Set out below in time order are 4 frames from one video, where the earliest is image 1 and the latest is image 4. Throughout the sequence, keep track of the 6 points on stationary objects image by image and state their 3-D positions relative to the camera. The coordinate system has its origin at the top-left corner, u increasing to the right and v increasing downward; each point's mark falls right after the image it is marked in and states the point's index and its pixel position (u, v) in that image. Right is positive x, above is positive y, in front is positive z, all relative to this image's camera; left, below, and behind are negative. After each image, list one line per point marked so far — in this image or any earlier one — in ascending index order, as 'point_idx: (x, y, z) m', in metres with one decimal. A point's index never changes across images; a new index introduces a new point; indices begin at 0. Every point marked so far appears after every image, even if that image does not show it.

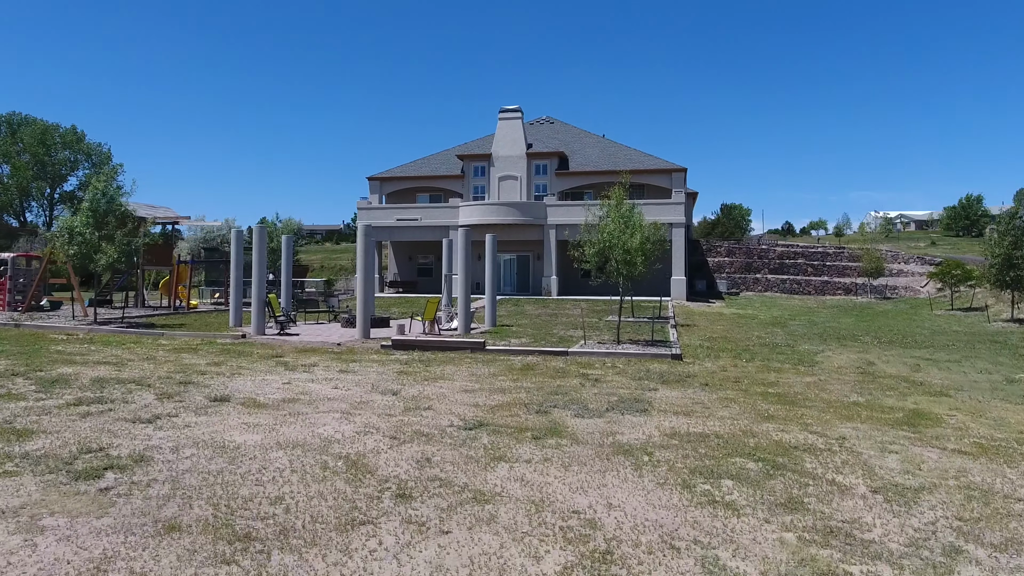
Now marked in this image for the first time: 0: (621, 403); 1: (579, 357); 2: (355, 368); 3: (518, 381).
0: (+1.3, -1.4, +8.2) m
1: (+1.2, -1.2, +12.3) m
2: (-2.5, -1.3, +11.0) m
3: (+0.1, -1.3, +9.8) m
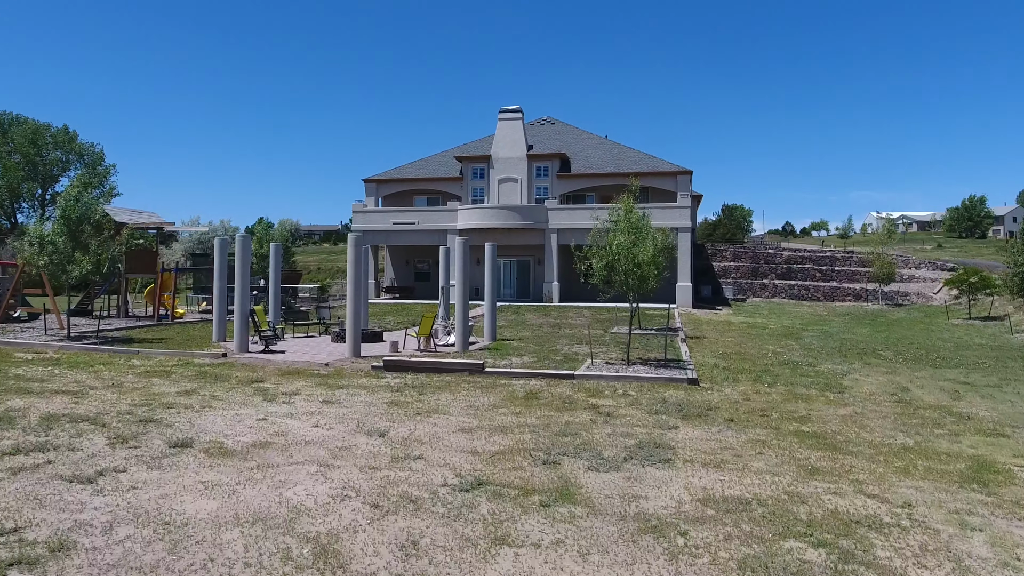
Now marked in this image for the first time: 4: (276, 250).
0: (+1.3, -1.7, +7.2) m
1: (+1.2, -1.5, +11.3) m
2: (-2.5, -1.6, +10.0) m
3: (+0.1, -1.6, +8.8) m
4: (-6.6, +1.0, +19.1) m
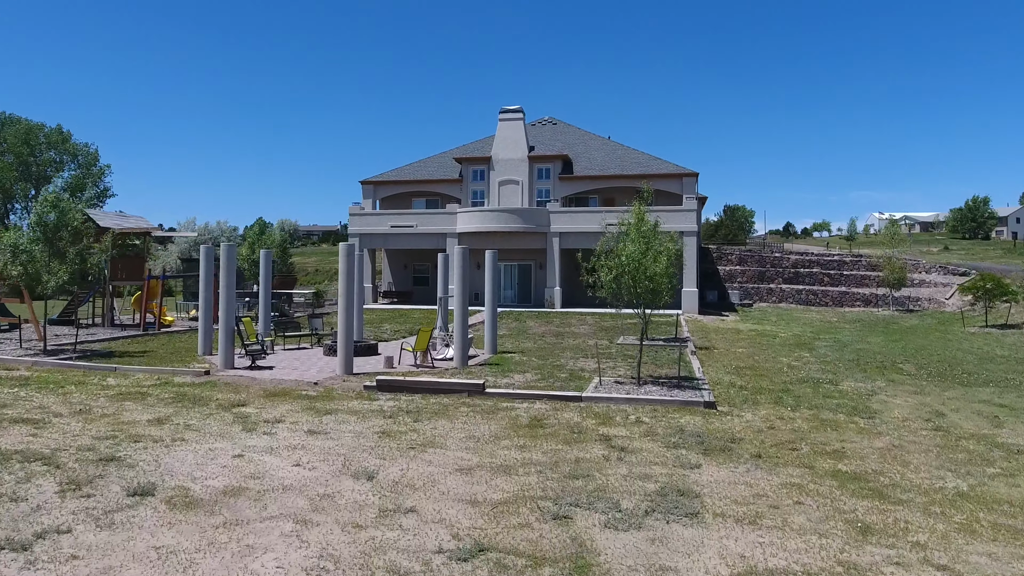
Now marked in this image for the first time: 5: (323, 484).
0: (+1.4, -1.9, +6.4) m
1: (+1.3, -1.8, +10.4) m
2: (-2.5, -1.8, +9.2) m
3: (+0.1, -1.9, +8.0) m
4: (-6.5, +0.8, +18.3) m
5: (-1.8, -1.9, +6.7) m
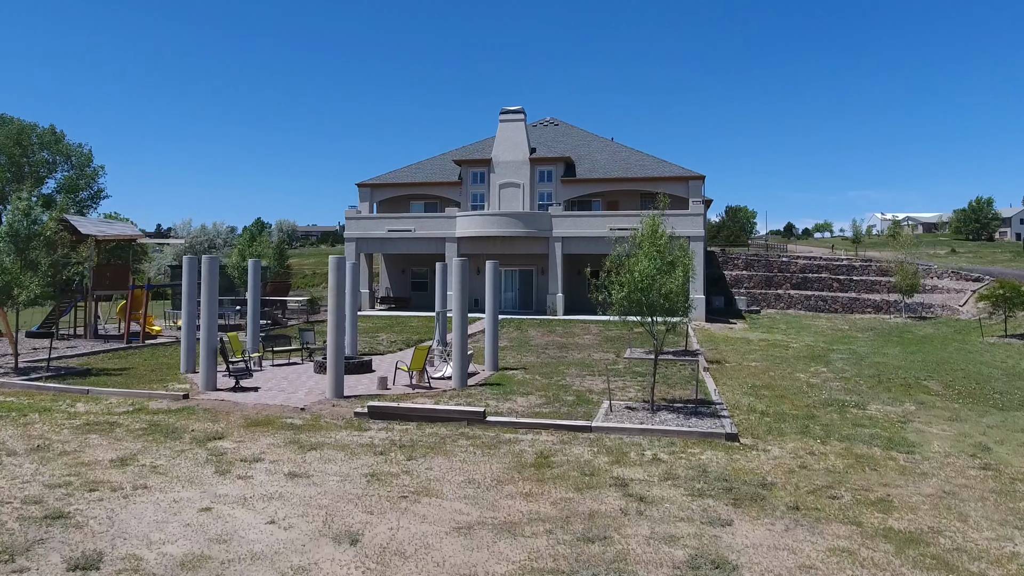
0: (+1.4, -2.2, +5.5) m
1: (+1.3, -2.1, +9.5) m
2: (-2.4, -2.1, +8.2) m
3: (+0.2, -2.2, +7.0) m
4: (-6.5, +0.5, +17.4) m
5: (-1.8, -2.2, +5.8) m
